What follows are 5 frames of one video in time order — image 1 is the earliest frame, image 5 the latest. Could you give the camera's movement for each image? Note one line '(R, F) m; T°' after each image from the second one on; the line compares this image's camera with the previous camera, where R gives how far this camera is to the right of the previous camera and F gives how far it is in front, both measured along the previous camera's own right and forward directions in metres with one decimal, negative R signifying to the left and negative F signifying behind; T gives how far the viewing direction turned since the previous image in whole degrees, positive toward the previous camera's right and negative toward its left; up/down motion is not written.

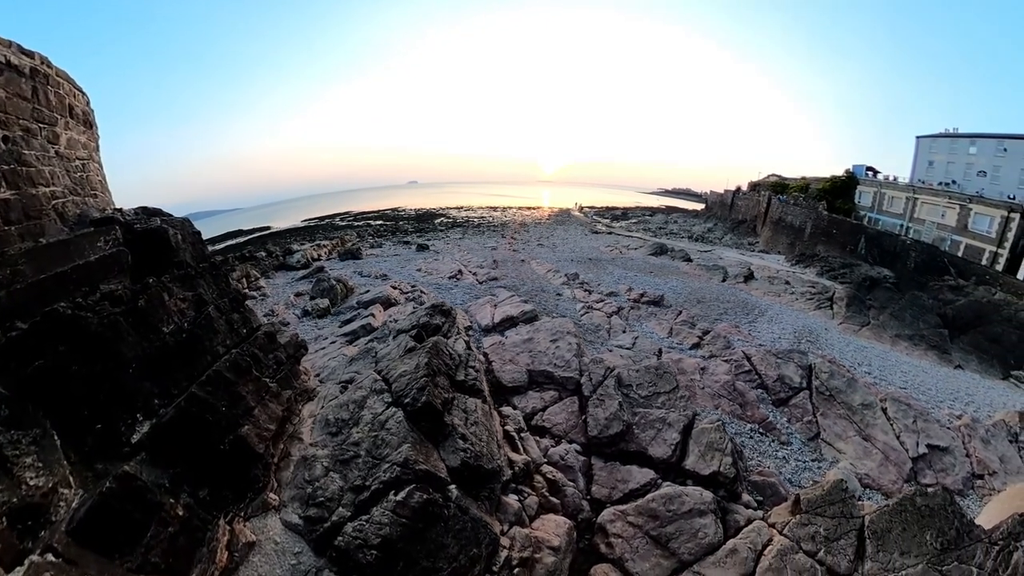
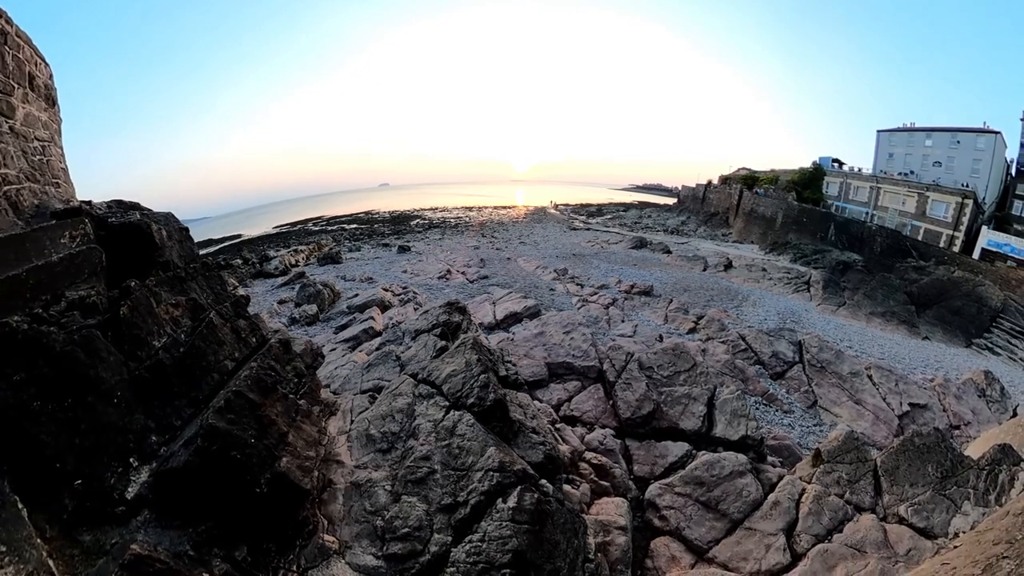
(-1.4, +0.1) m; +6°
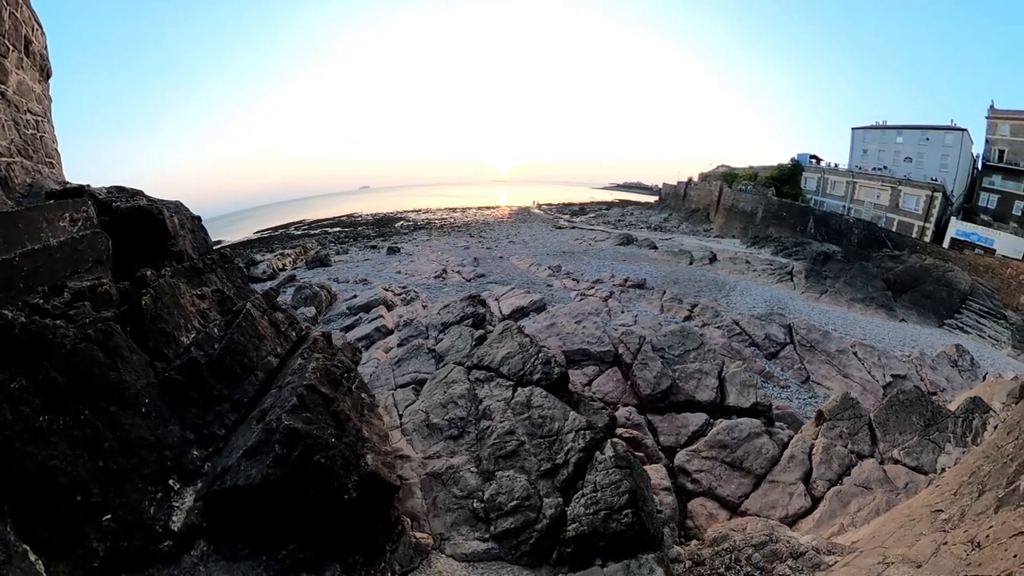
(-1.3, +0.1) m; +5°
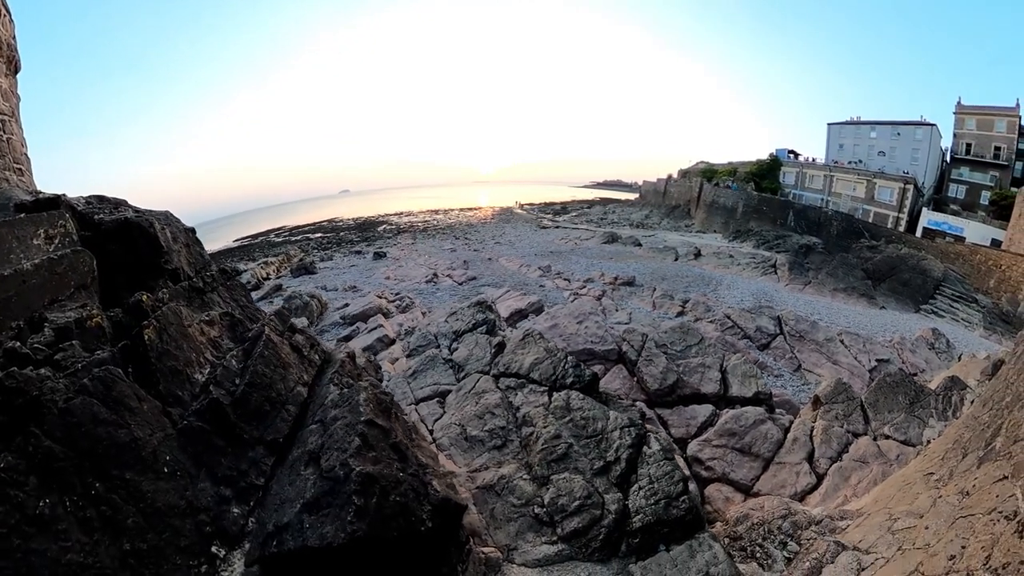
(-0.8, +0.1) m; +4°
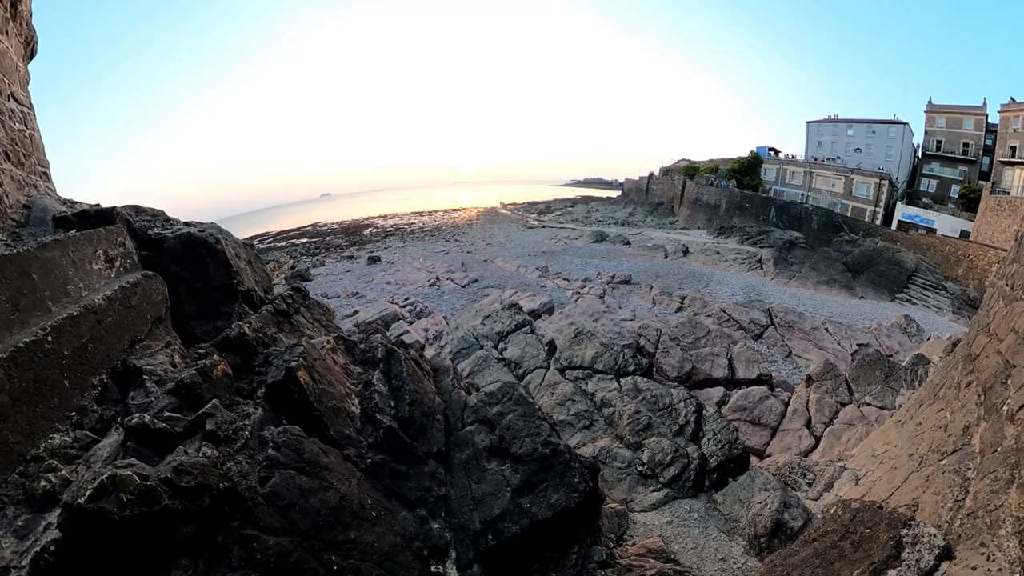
(-1.7, +0.2) m; +6°
